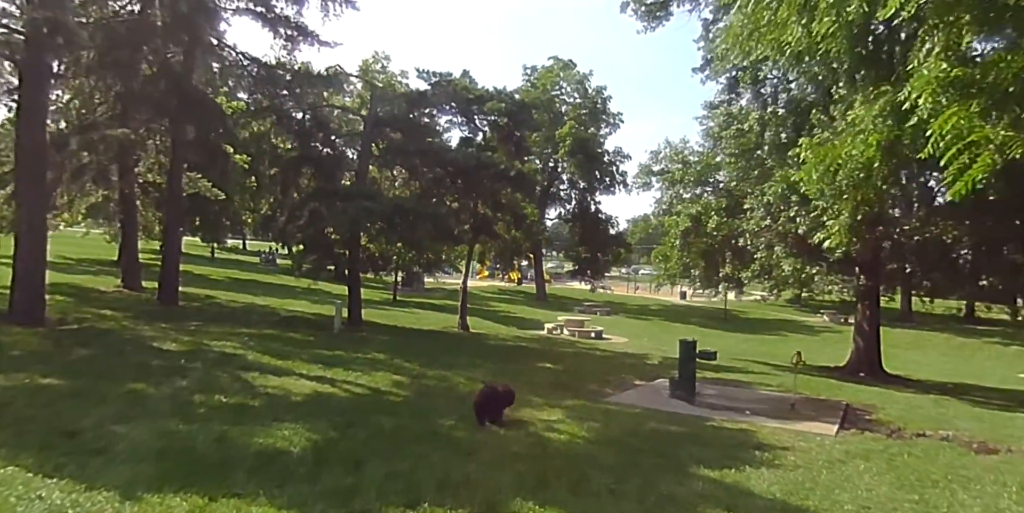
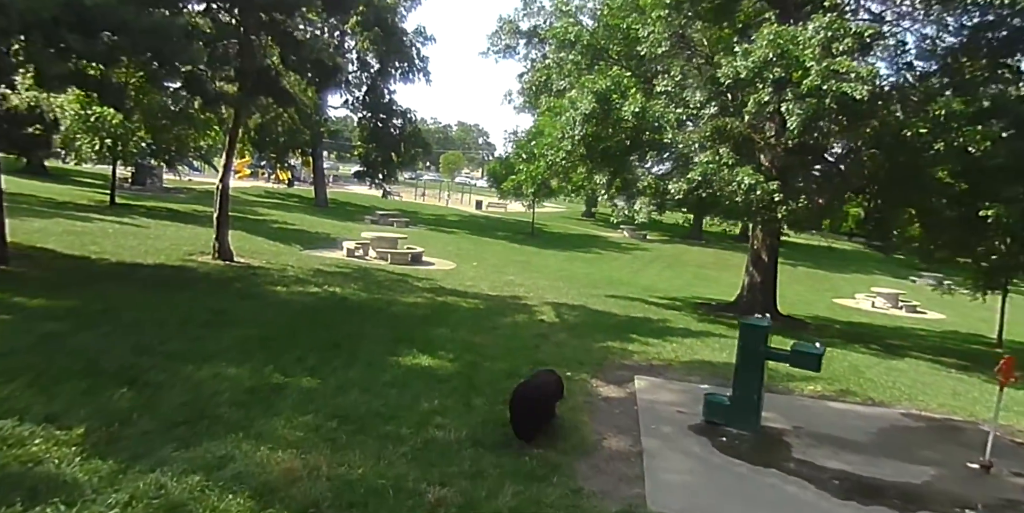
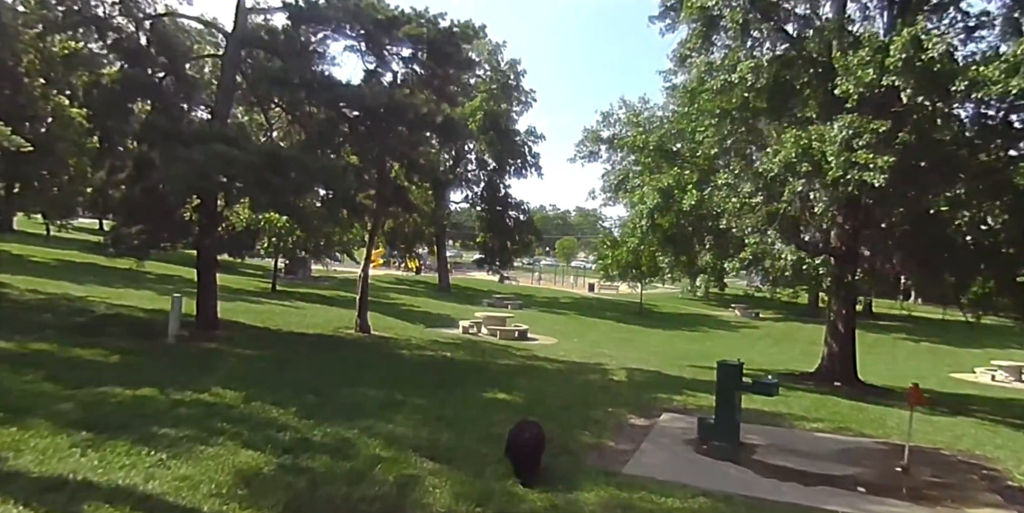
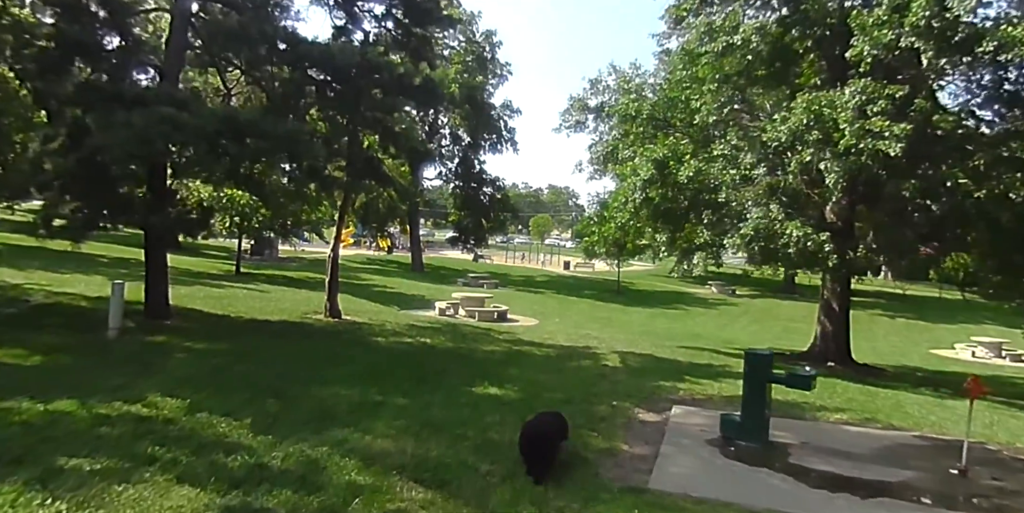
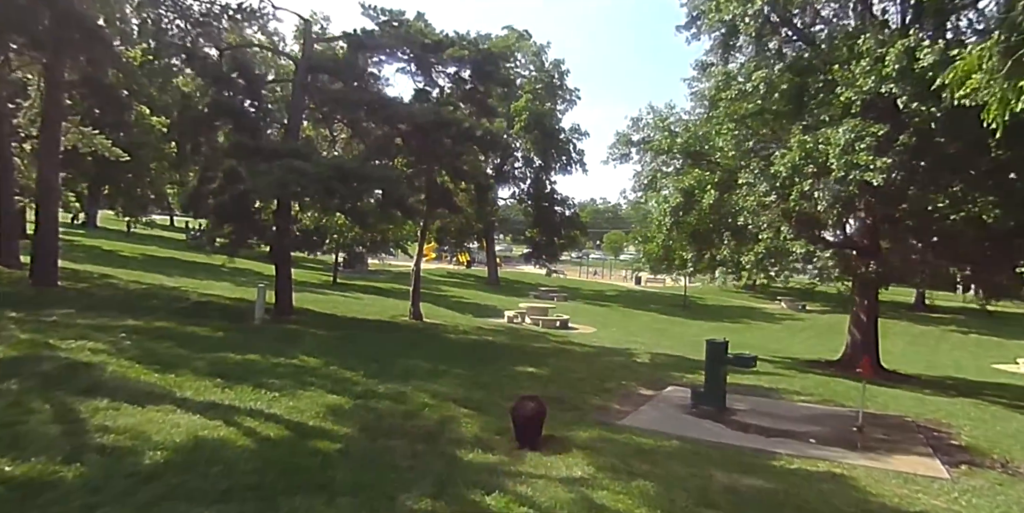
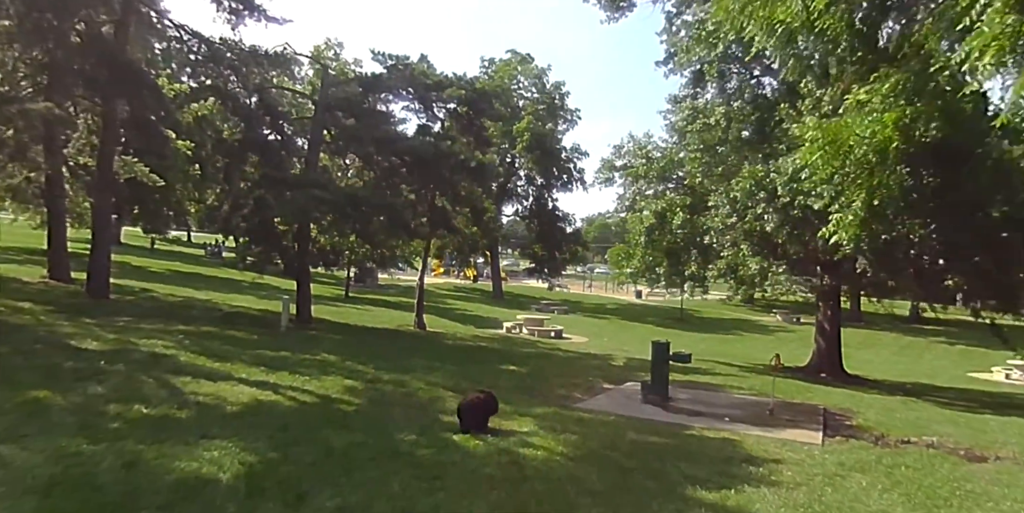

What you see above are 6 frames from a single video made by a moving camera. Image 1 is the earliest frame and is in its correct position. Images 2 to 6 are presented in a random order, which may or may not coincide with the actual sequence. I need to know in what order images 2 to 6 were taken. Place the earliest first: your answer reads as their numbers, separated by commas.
6, 5, 3, 4, 2
